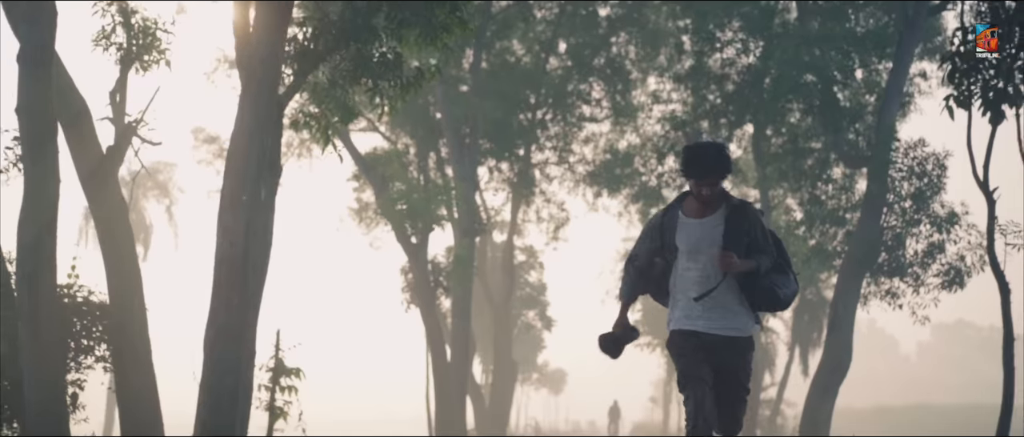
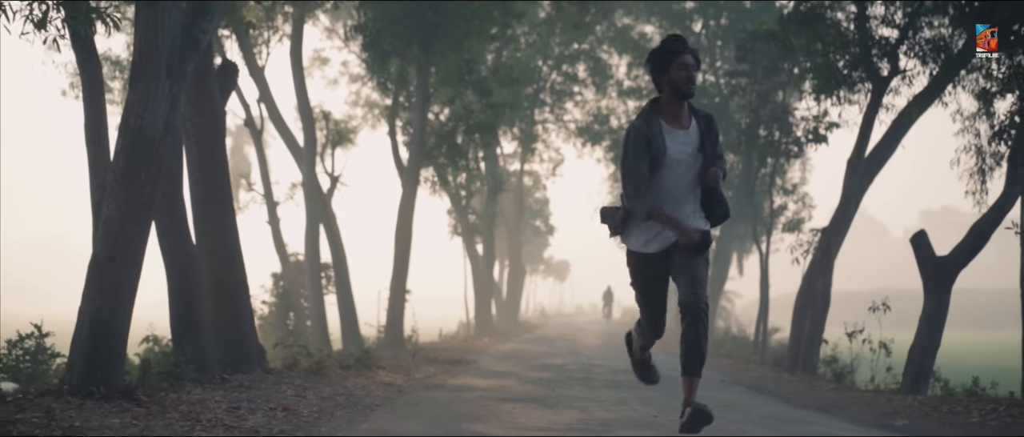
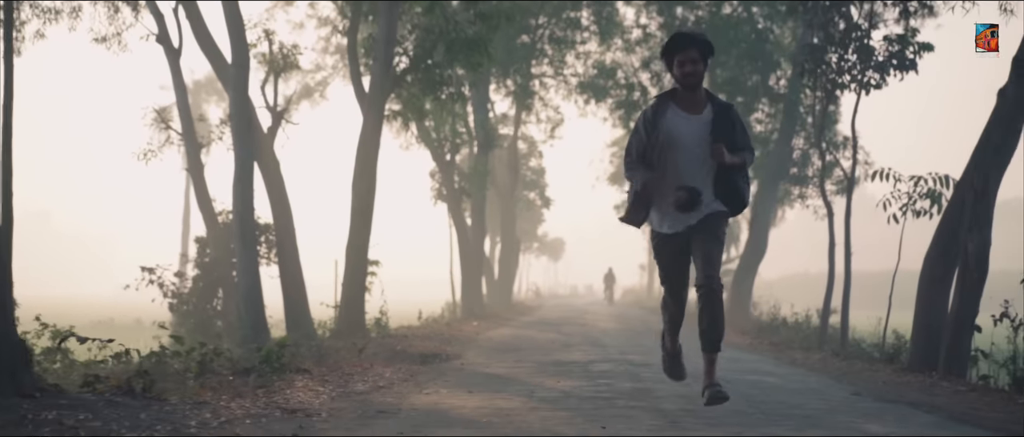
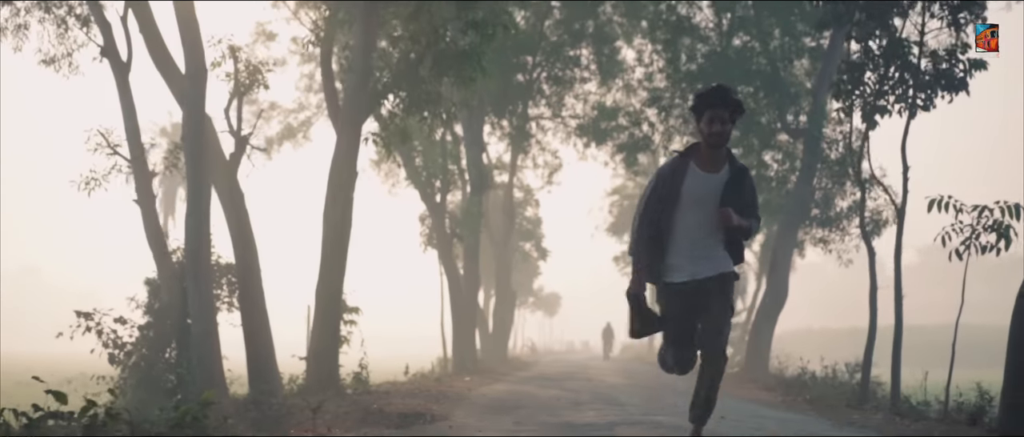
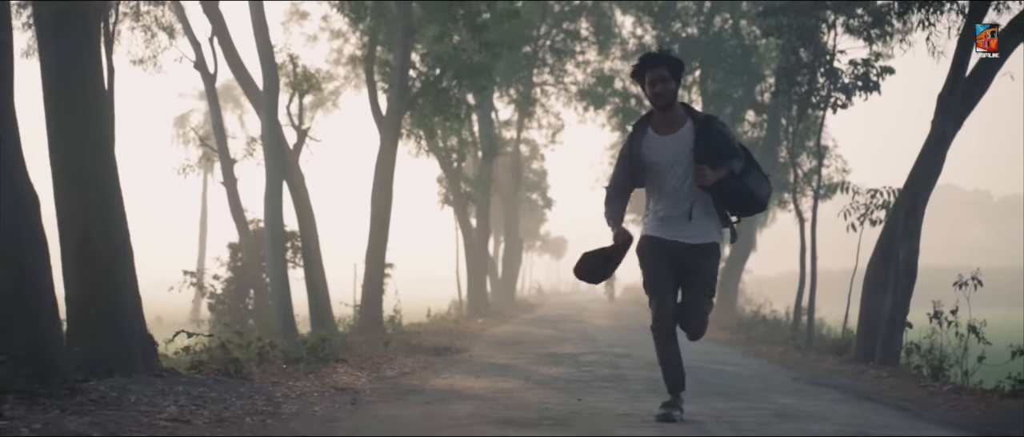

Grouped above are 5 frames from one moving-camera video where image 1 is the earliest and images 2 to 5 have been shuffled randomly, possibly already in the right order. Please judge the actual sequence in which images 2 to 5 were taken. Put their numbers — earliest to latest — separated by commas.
4, 3, 5, 2
